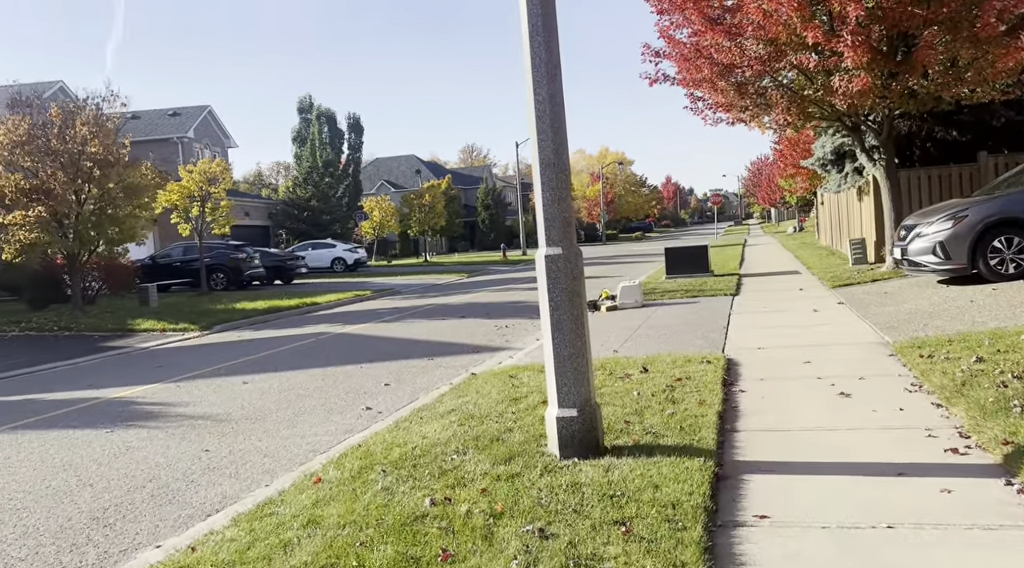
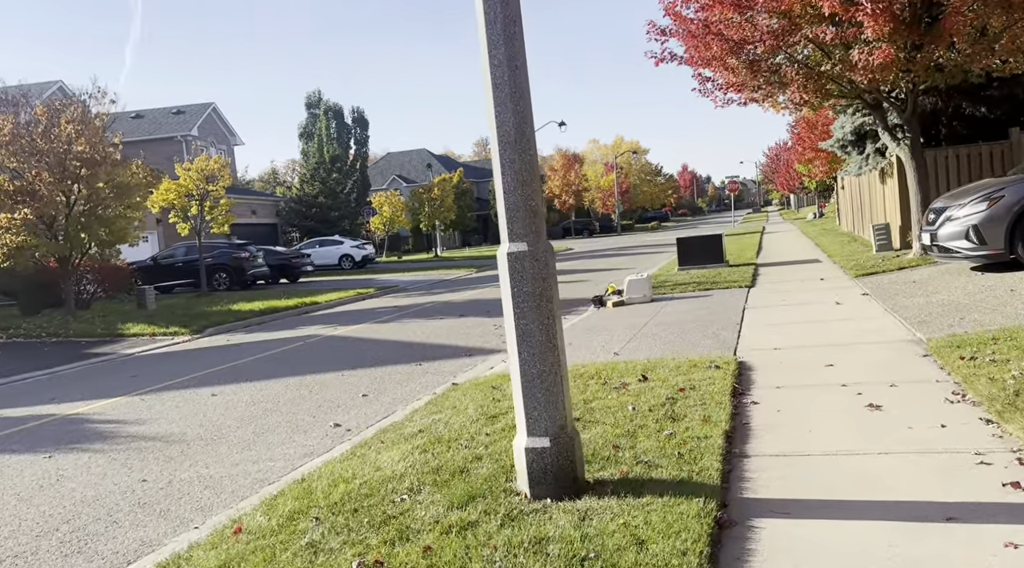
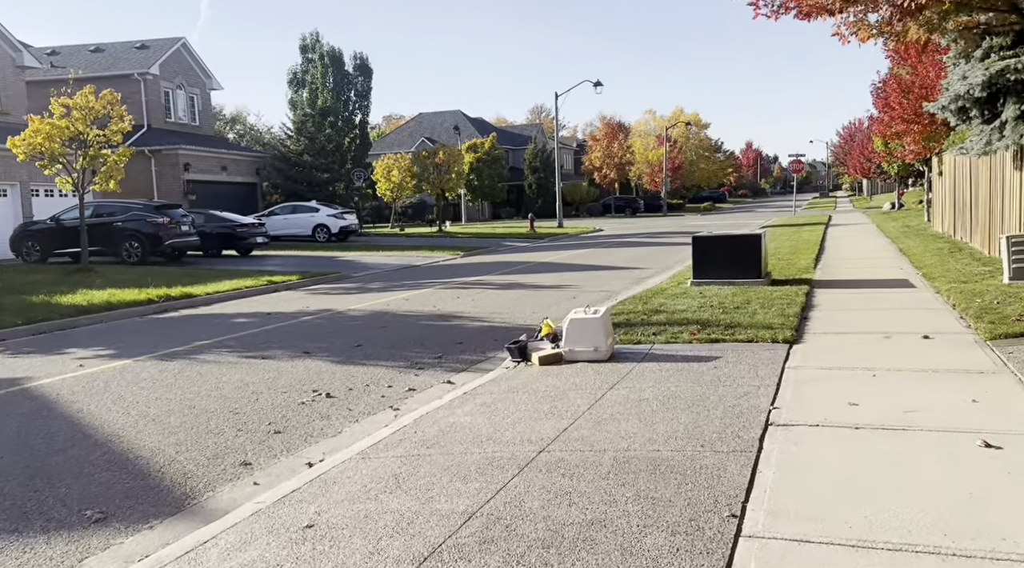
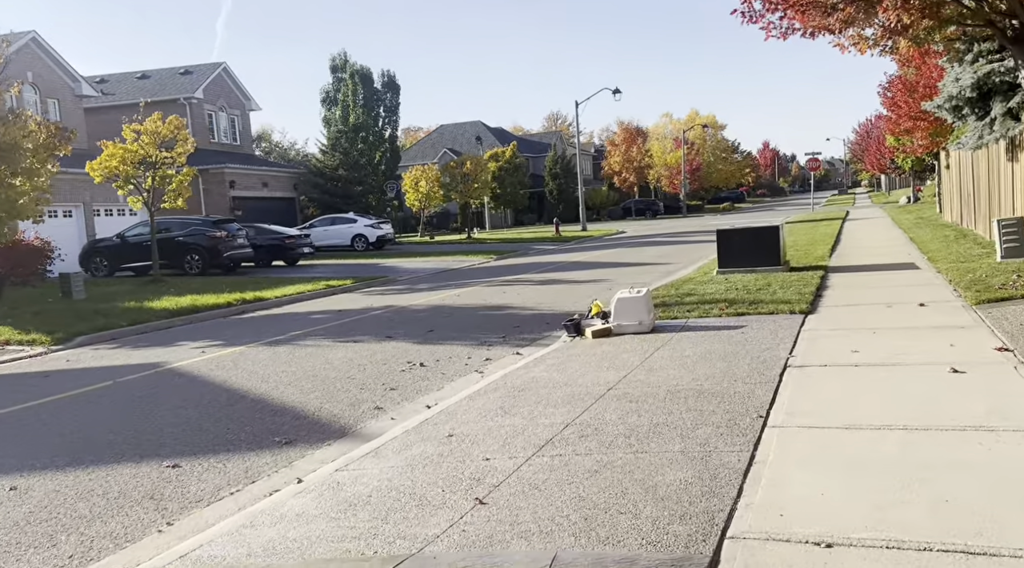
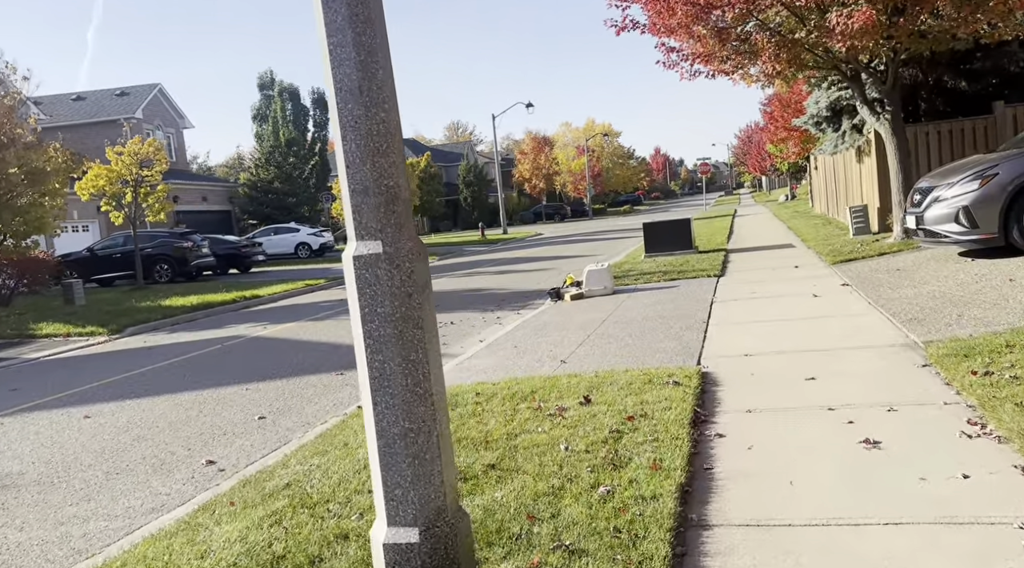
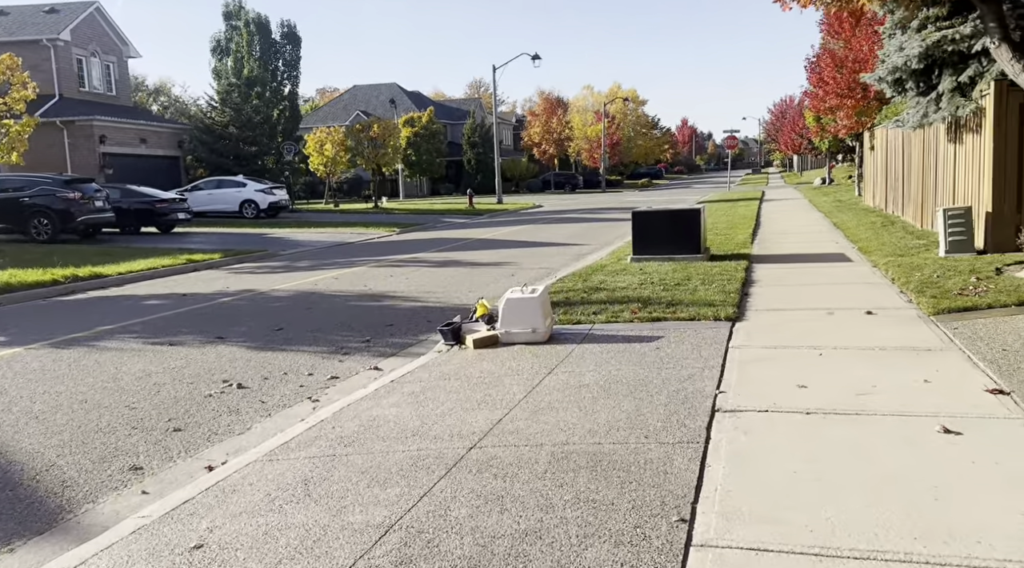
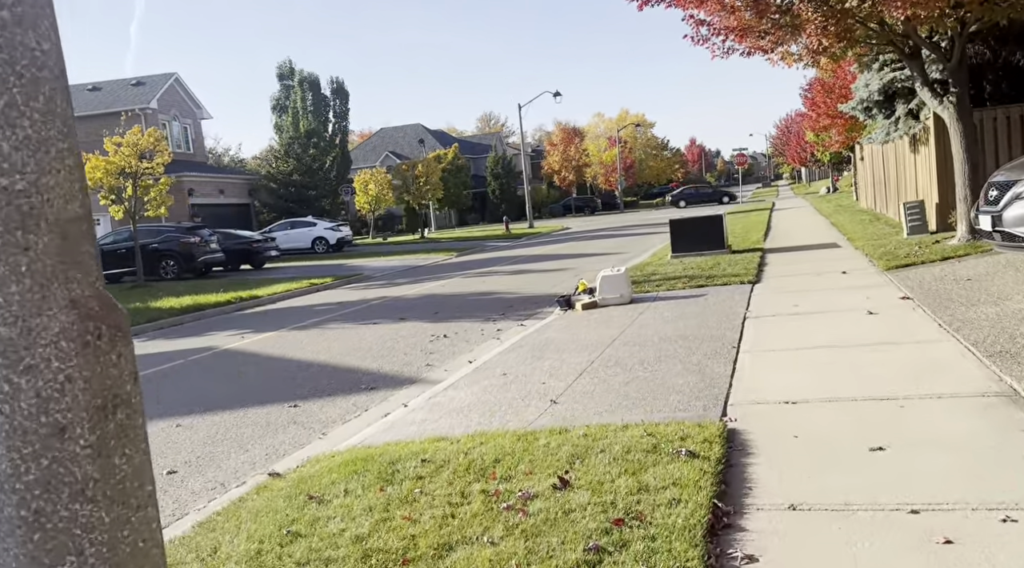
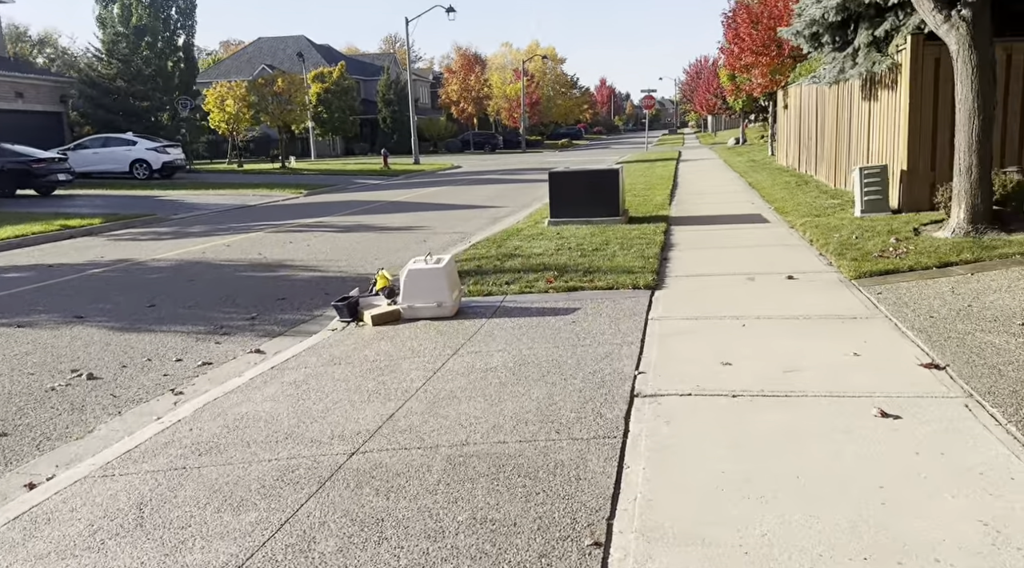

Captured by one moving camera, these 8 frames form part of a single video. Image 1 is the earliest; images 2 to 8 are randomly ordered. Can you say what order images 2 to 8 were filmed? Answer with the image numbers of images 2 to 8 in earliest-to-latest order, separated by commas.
2, 5, 7, 4, 3, 6, 8
